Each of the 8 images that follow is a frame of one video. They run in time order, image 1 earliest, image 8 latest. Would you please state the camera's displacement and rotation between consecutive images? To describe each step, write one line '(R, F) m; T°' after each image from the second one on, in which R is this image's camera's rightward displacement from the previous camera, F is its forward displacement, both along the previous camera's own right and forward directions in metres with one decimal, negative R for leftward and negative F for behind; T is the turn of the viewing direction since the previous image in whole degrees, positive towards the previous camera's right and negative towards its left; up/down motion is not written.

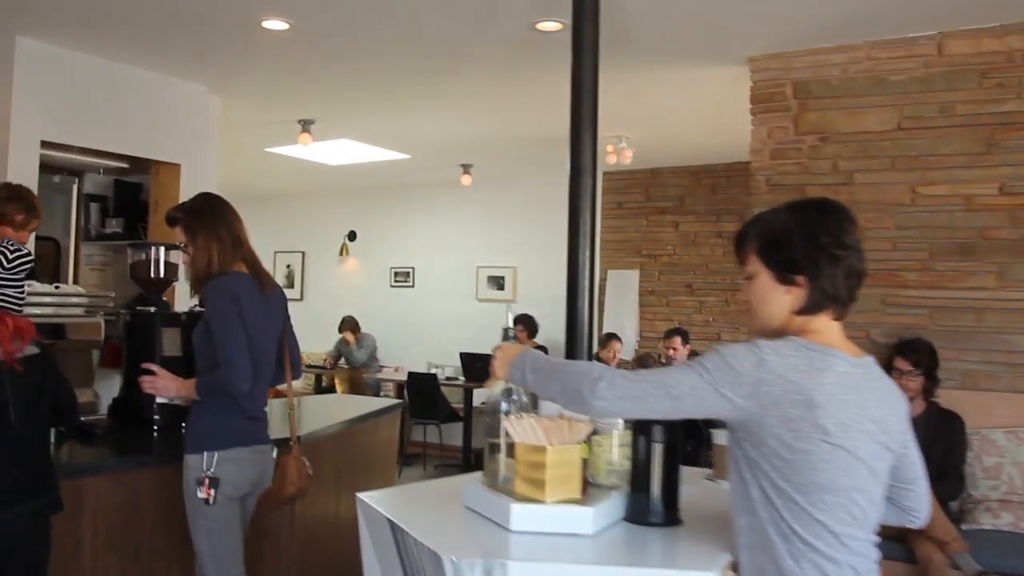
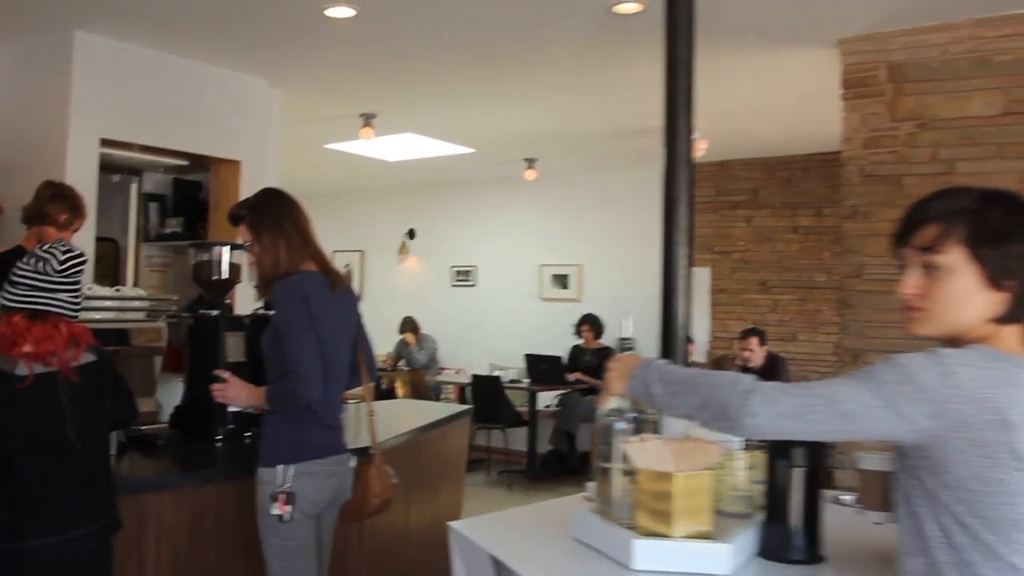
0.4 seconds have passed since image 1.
(-0.1, +0.2) m; -3°
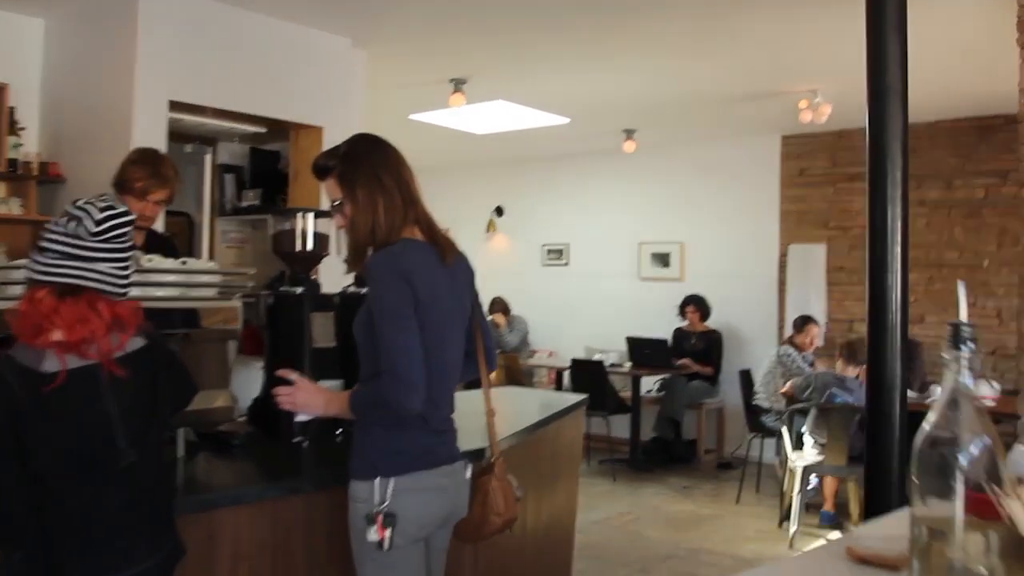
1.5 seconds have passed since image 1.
(-0.1, +0.4) m; -4°
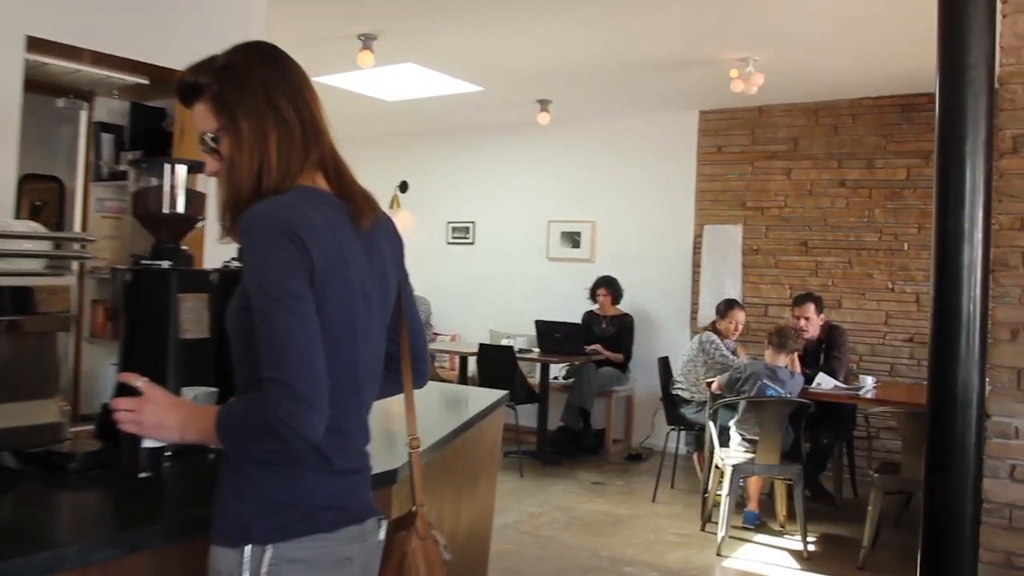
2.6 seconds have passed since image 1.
(0.0, +0.5) m; +6°
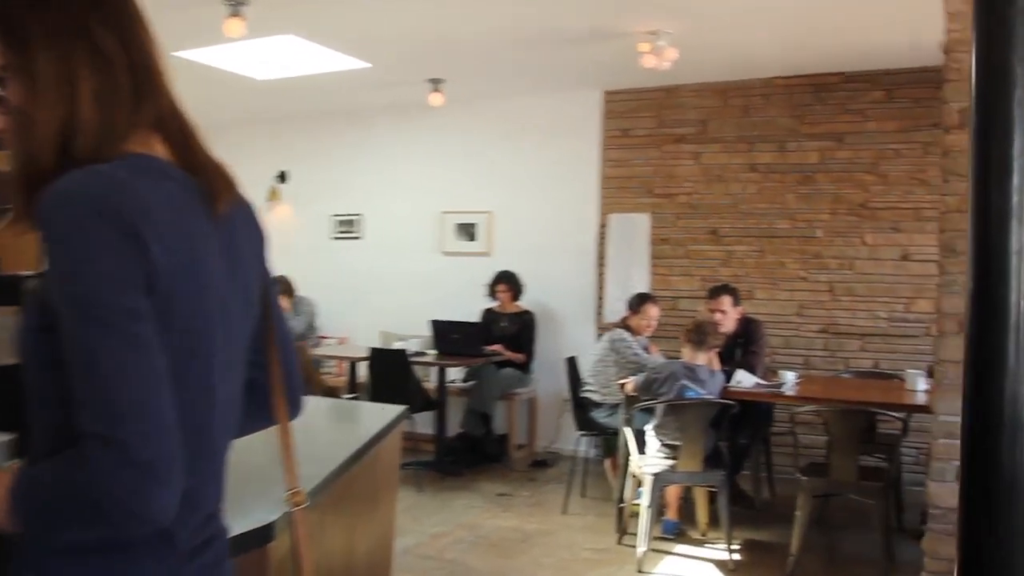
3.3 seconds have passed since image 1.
(0.0, +0.4) m; +6°
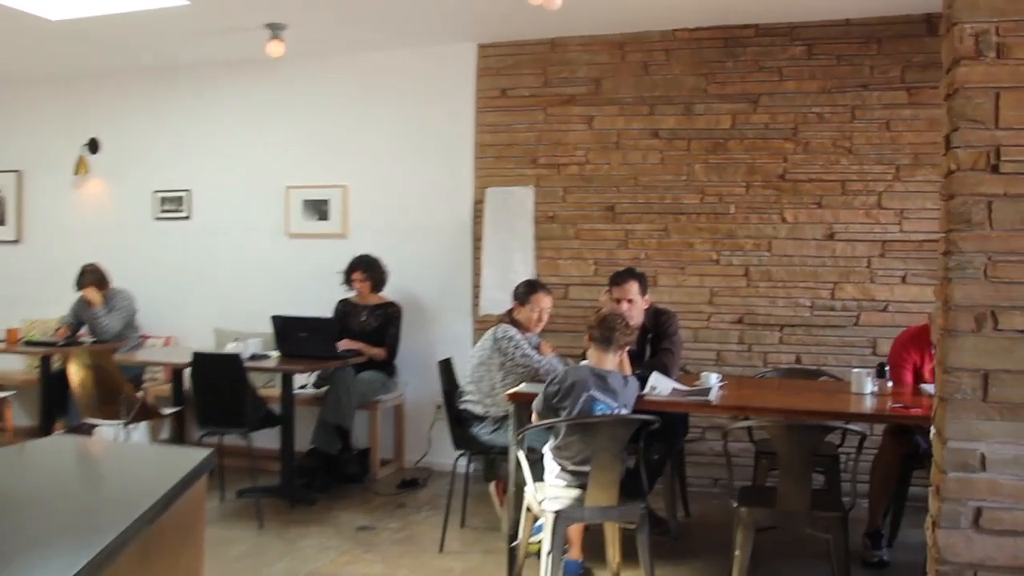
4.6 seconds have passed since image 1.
(0.0, +0.8) m; +7°
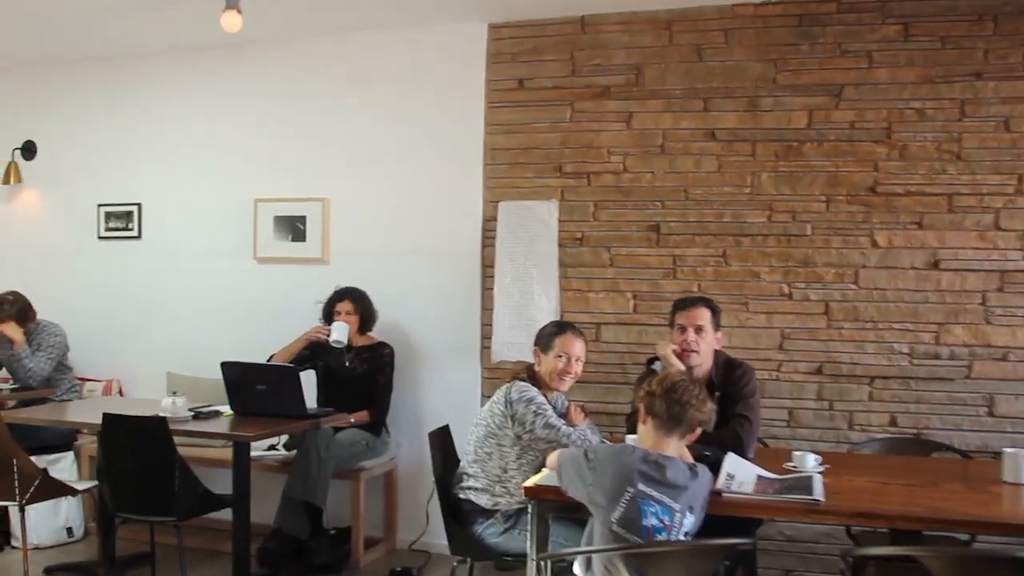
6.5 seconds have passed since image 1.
(0.0, +0.9) m; -1°
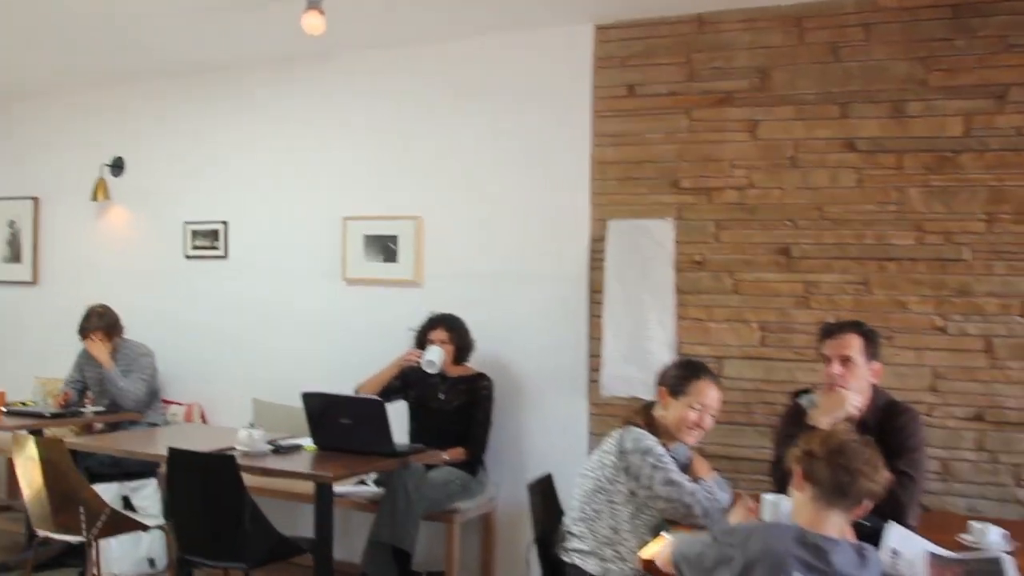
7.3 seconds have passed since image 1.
(0.0, +0.4) m; -5°
